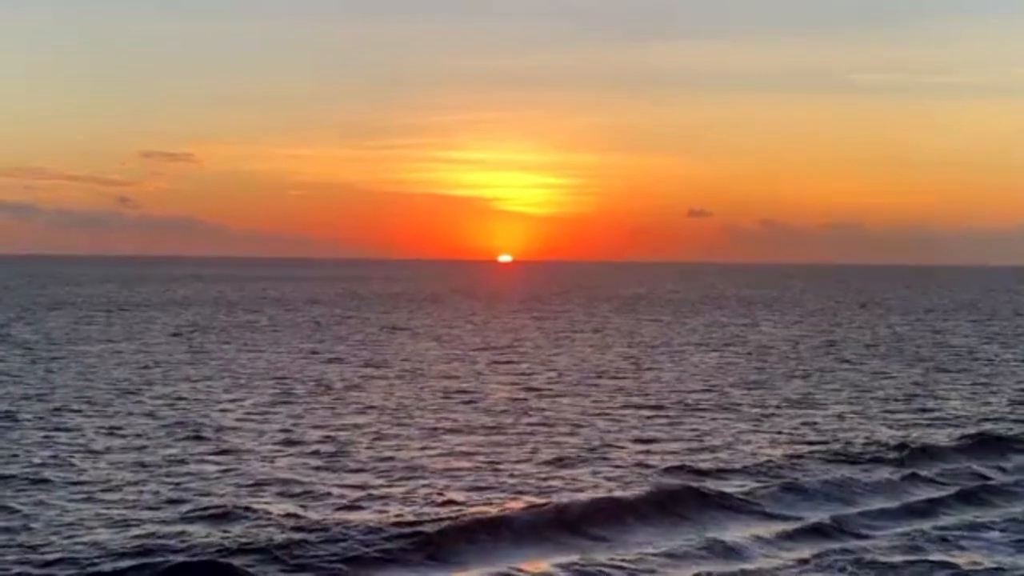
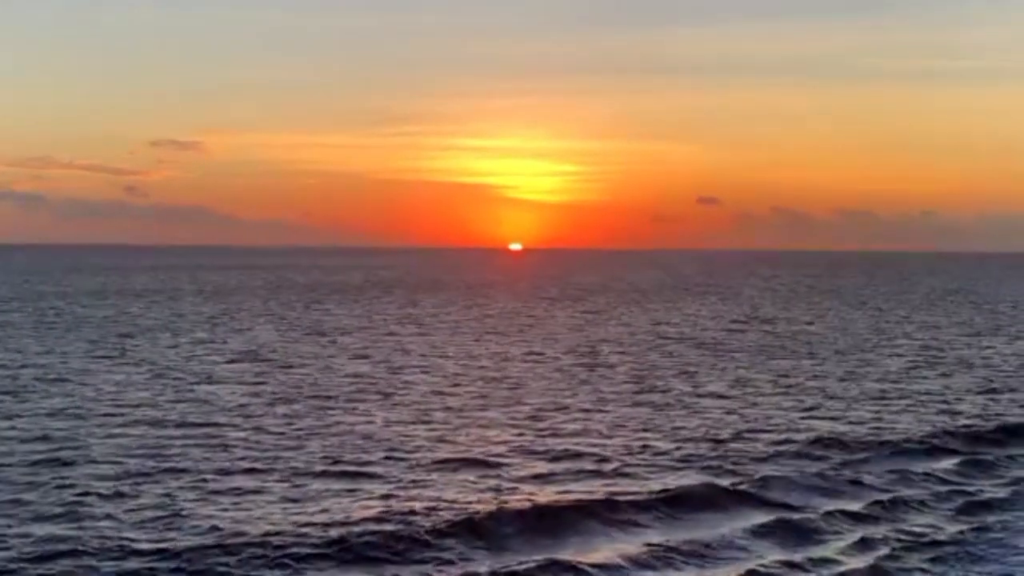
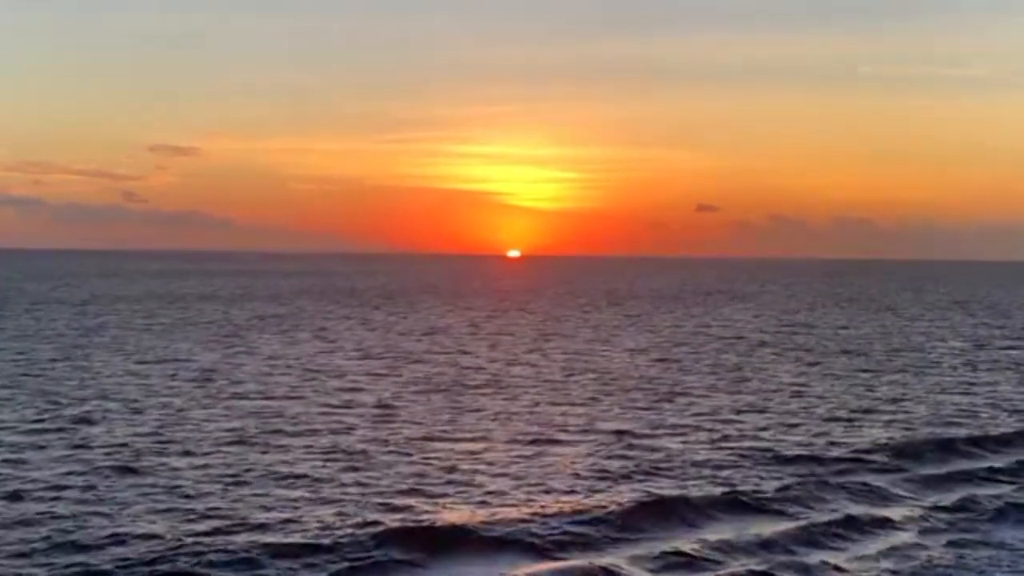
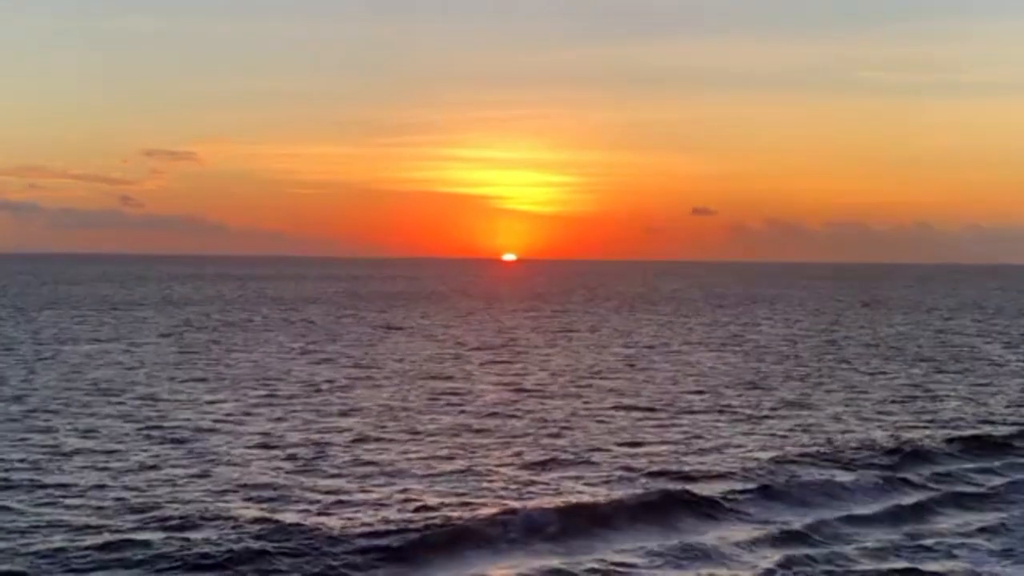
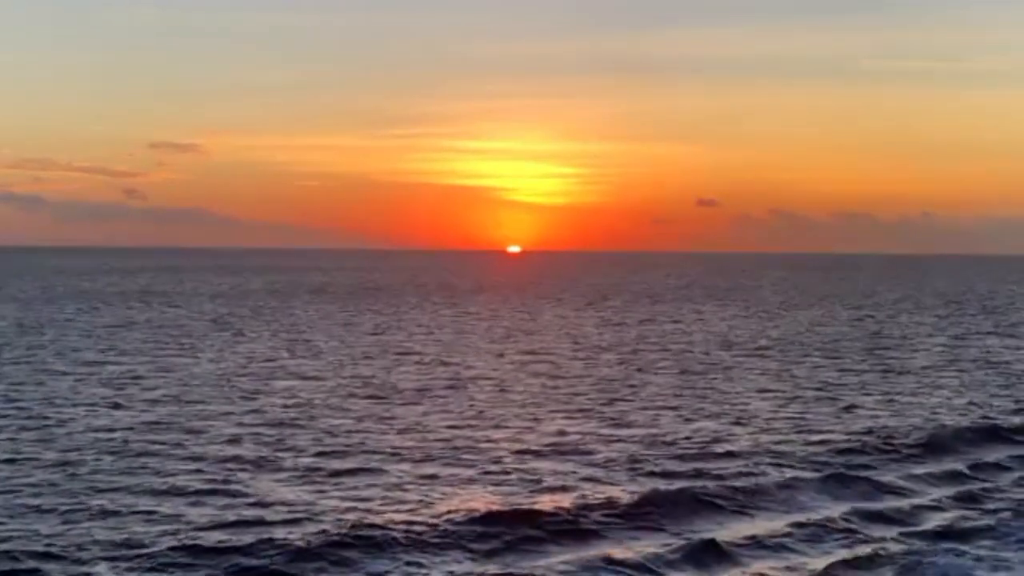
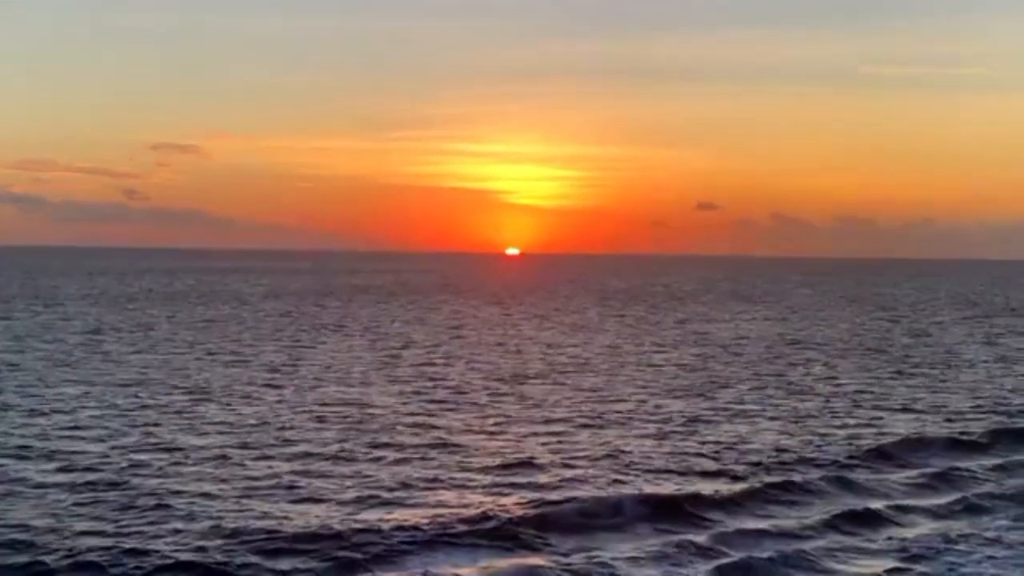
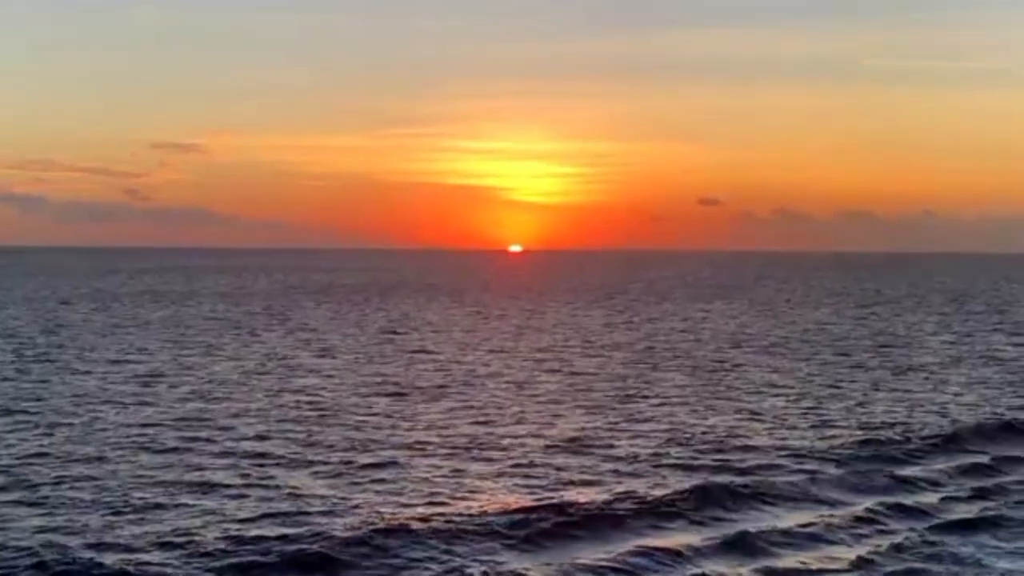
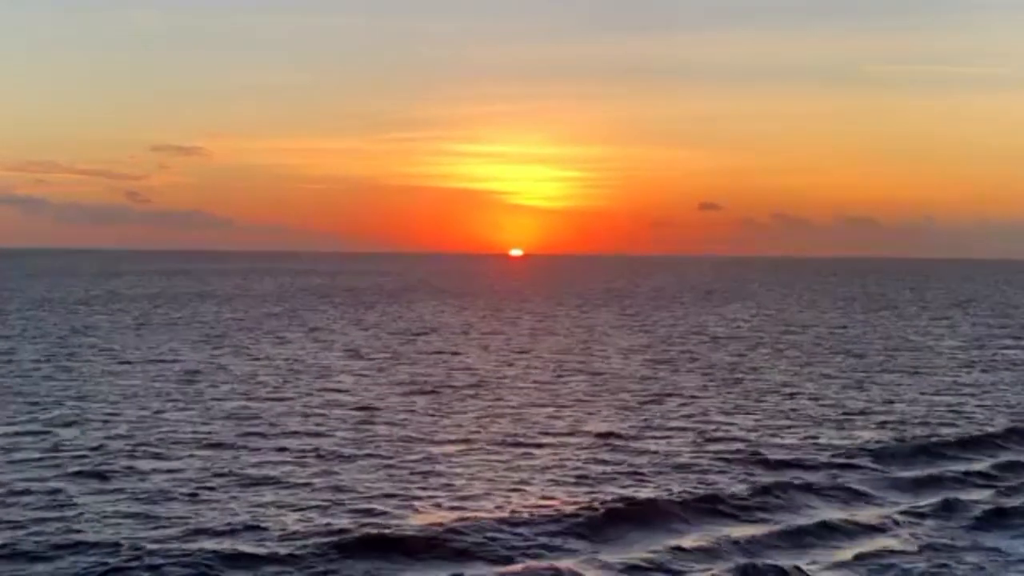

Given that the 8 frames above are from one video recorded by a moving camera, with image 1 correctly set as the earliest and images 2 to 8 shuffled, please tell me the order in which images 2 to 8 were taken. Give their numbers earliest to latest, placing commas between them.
4, 6, 3, 8, 7, 5, 2
